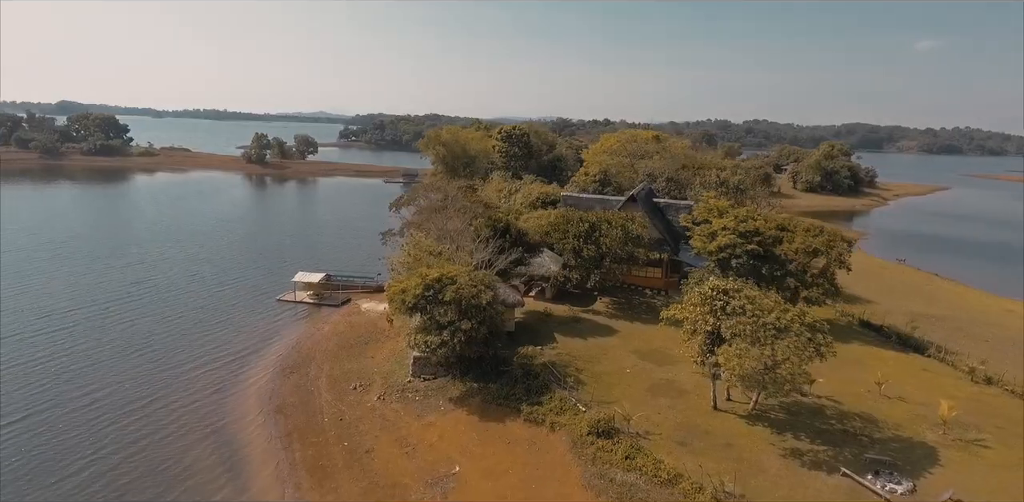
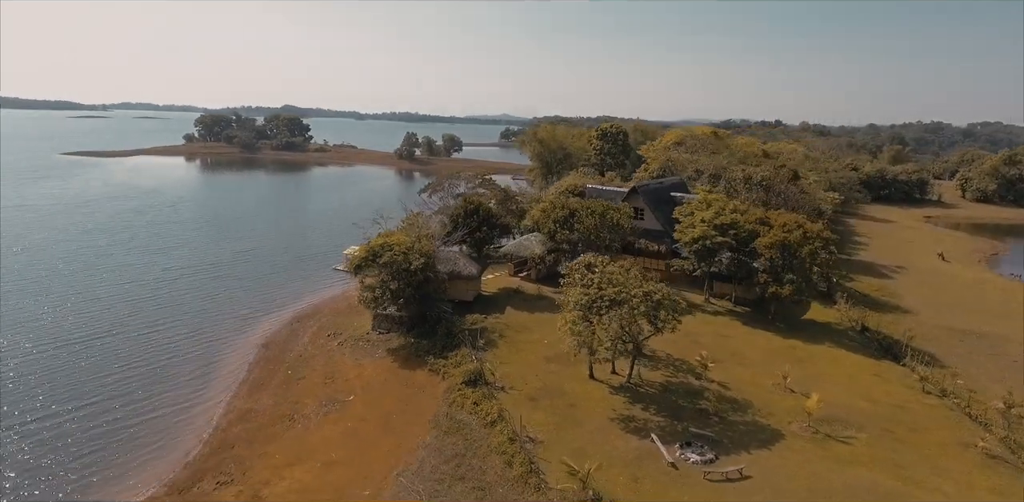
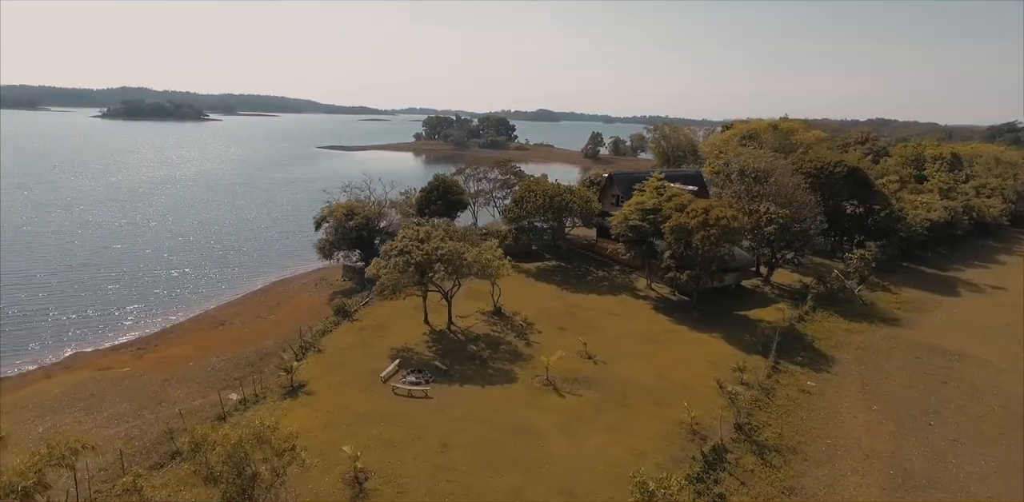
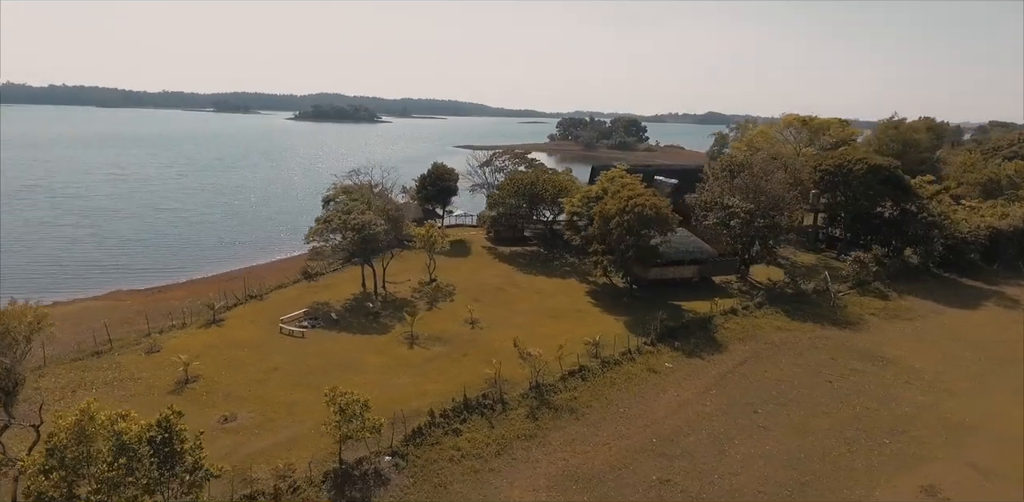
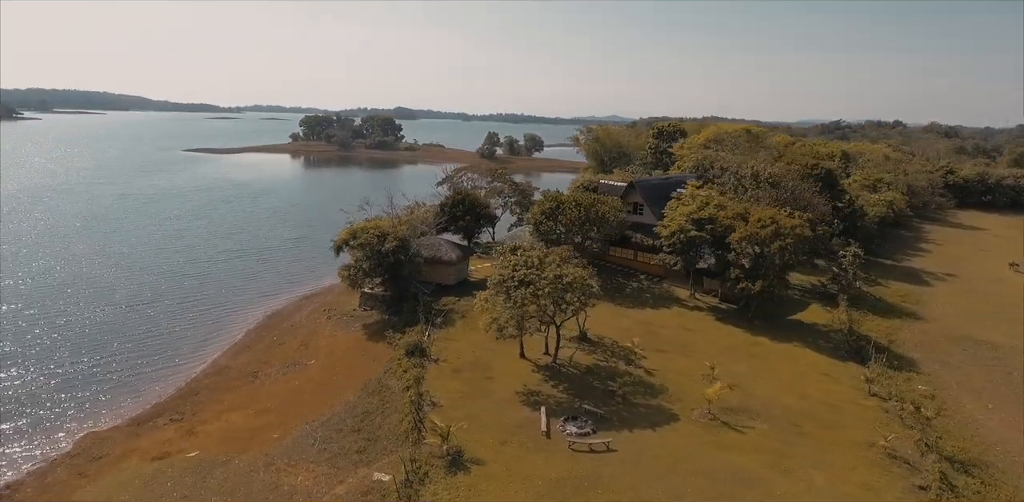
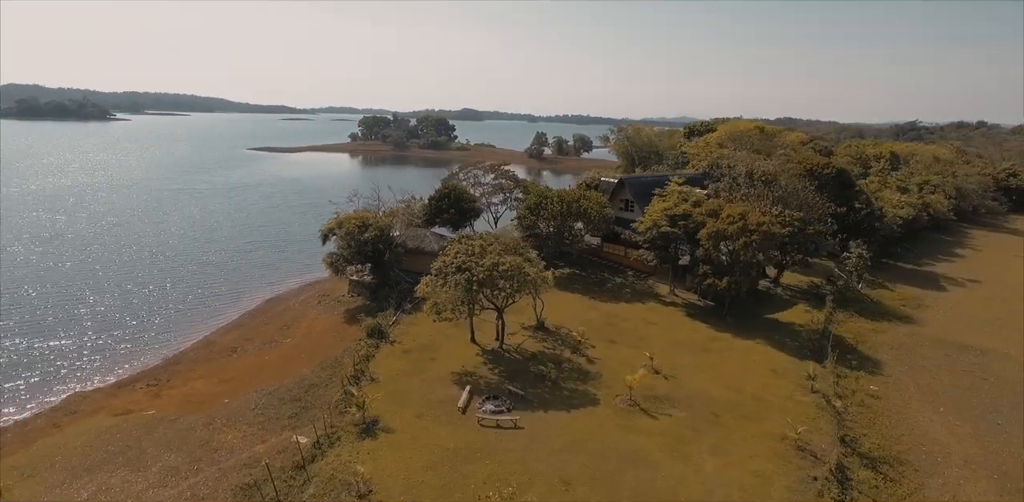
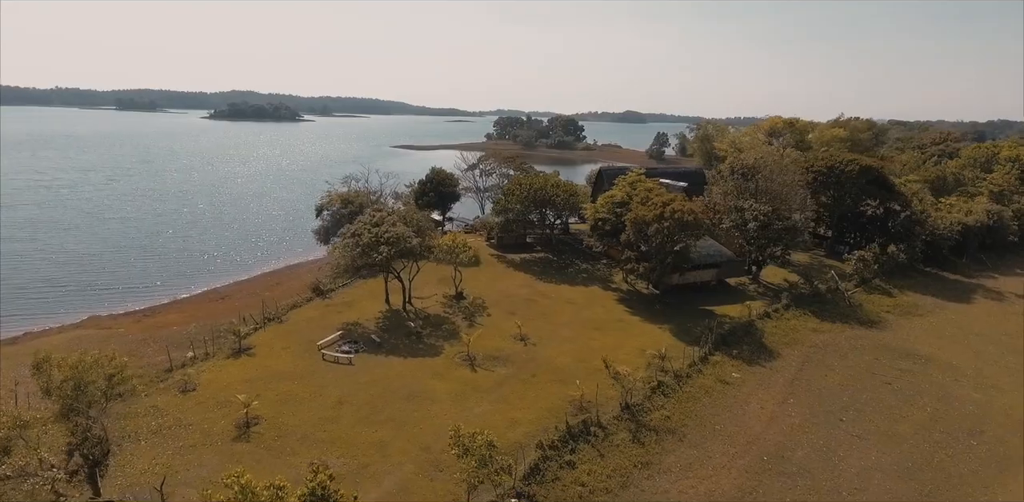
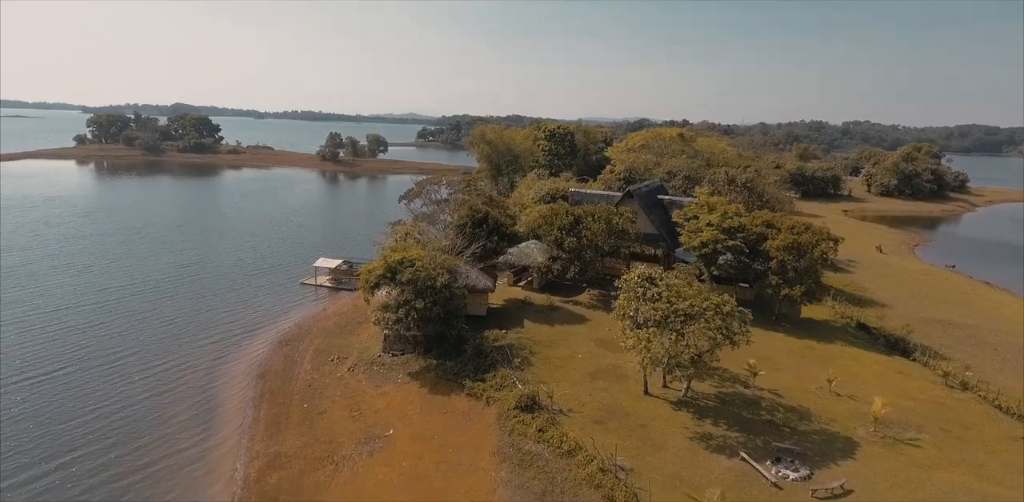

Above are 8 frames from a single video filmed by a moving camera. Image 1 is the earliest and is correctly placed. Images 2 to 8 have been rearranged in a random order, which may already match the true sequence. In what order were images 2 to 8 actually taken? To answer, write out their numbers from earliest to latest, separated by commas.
8, 2, 5, 6, 3, 7, 4
